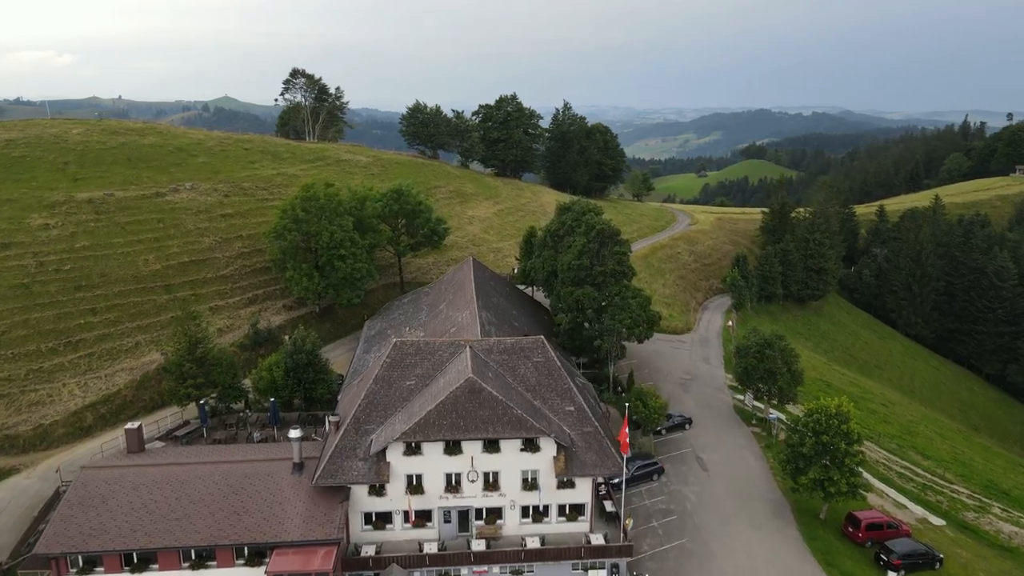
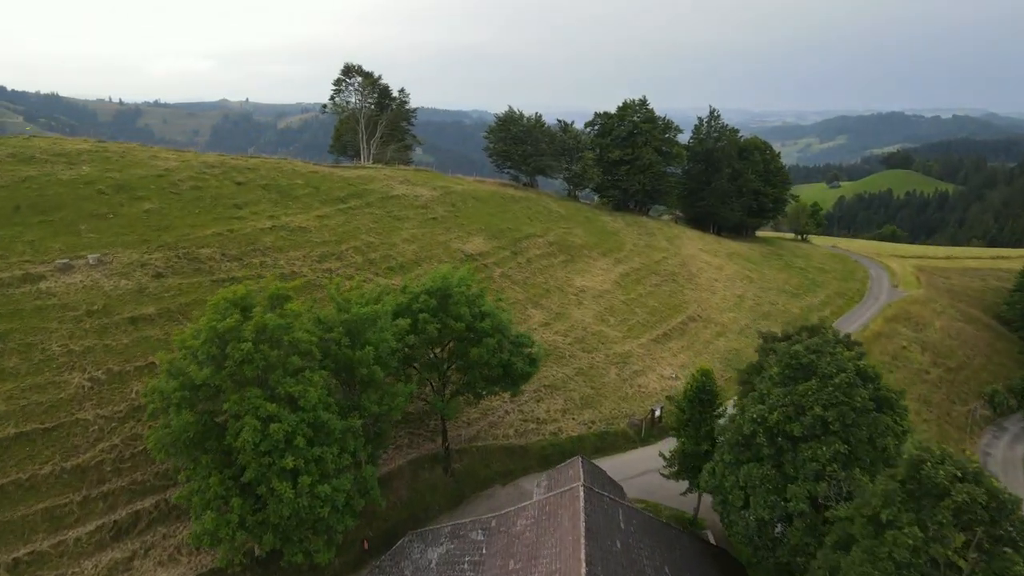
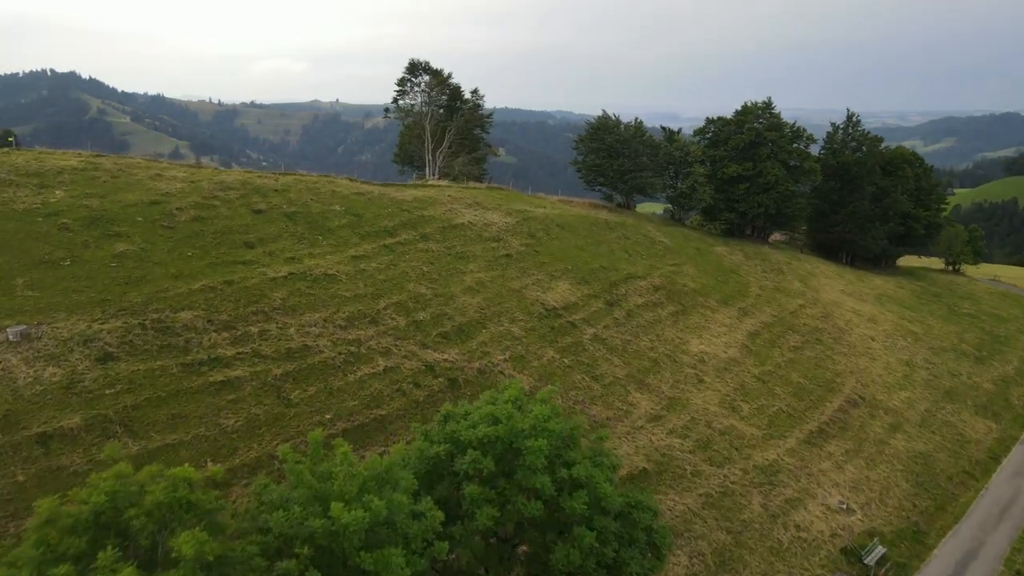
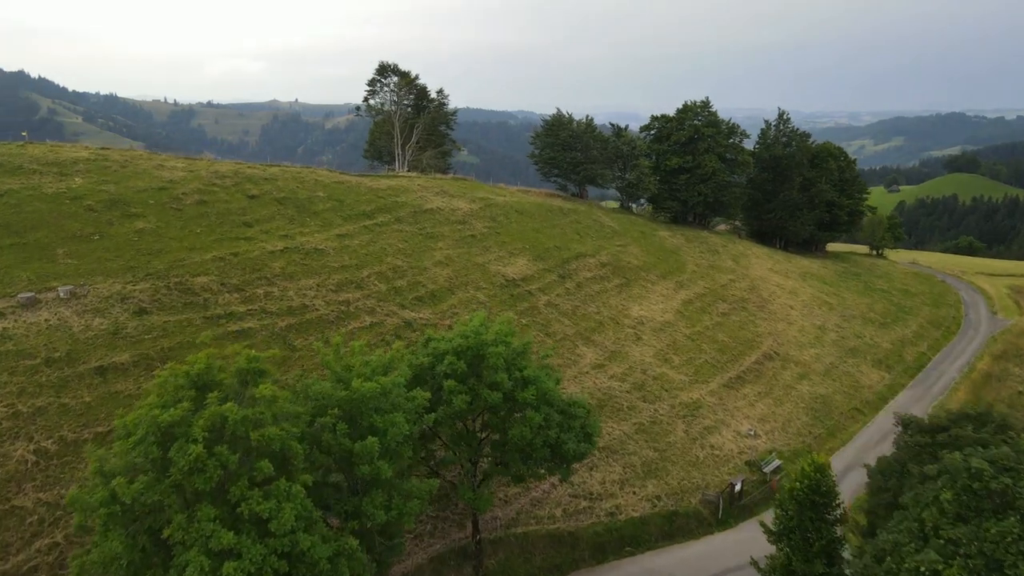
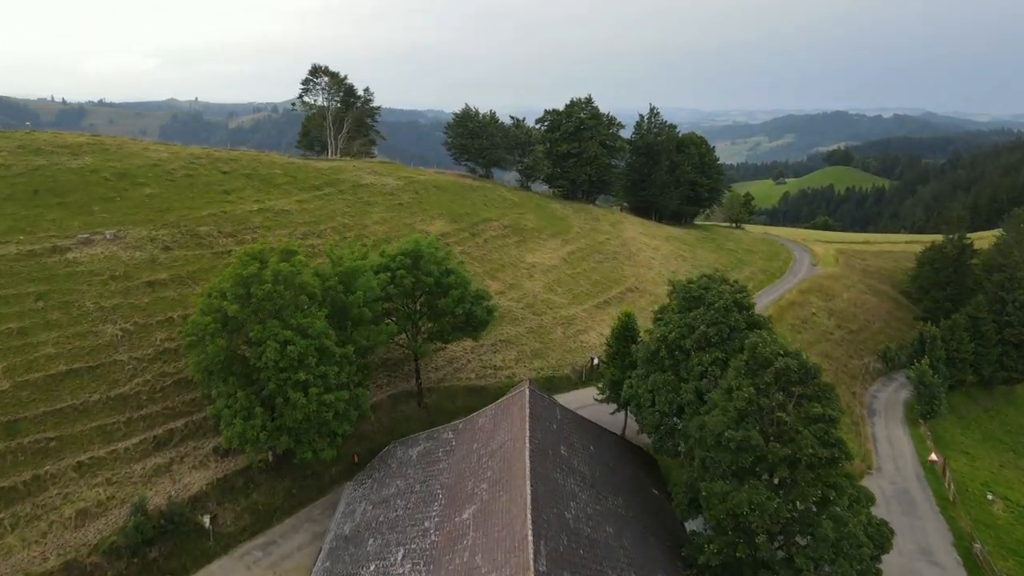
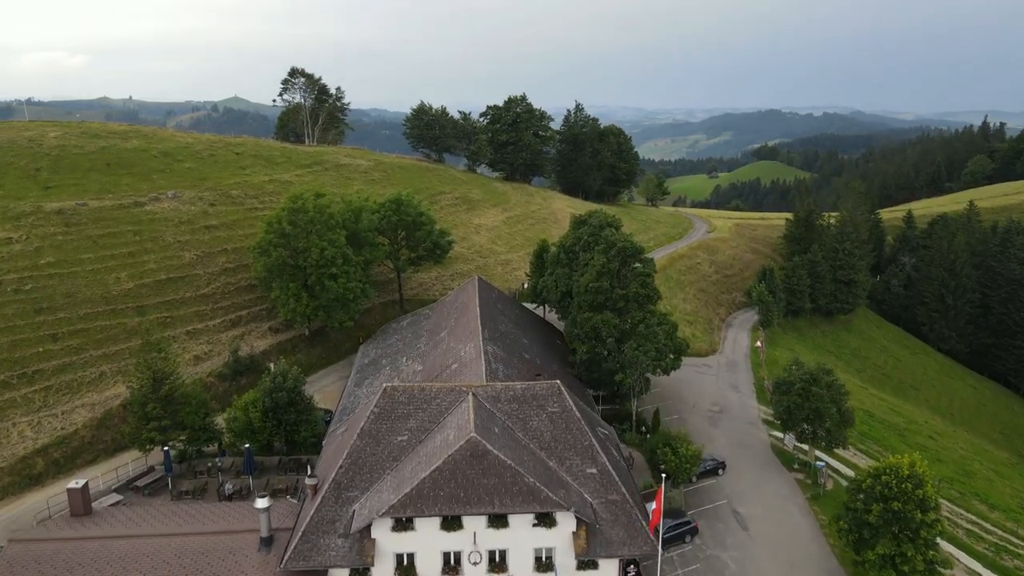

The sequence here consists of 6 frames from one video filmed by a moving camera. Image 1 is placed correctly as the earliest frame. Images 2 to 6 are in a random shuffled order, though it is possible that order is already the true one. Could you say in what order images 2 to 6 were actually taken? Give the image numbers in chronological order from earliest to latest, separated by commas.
6, 5, 2, 4, 3
